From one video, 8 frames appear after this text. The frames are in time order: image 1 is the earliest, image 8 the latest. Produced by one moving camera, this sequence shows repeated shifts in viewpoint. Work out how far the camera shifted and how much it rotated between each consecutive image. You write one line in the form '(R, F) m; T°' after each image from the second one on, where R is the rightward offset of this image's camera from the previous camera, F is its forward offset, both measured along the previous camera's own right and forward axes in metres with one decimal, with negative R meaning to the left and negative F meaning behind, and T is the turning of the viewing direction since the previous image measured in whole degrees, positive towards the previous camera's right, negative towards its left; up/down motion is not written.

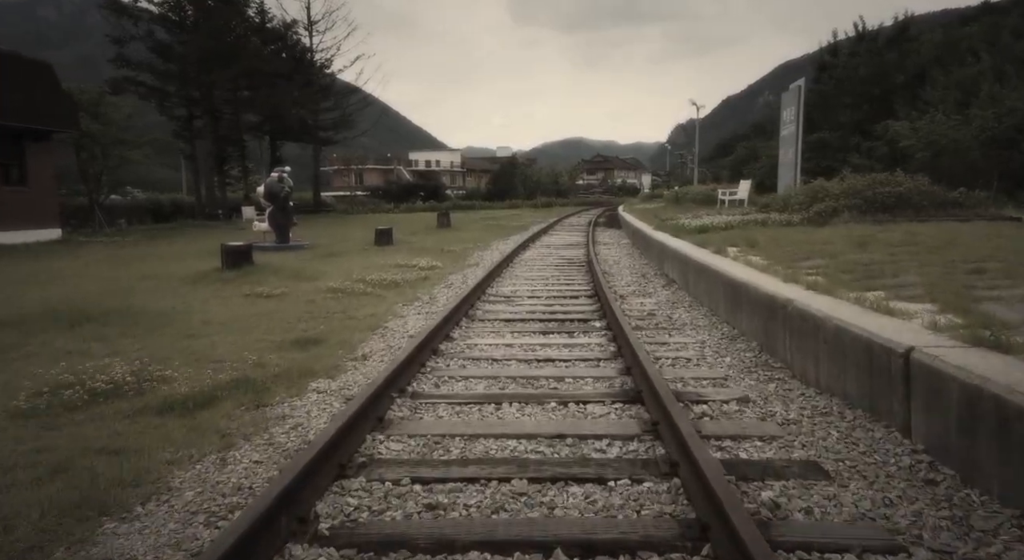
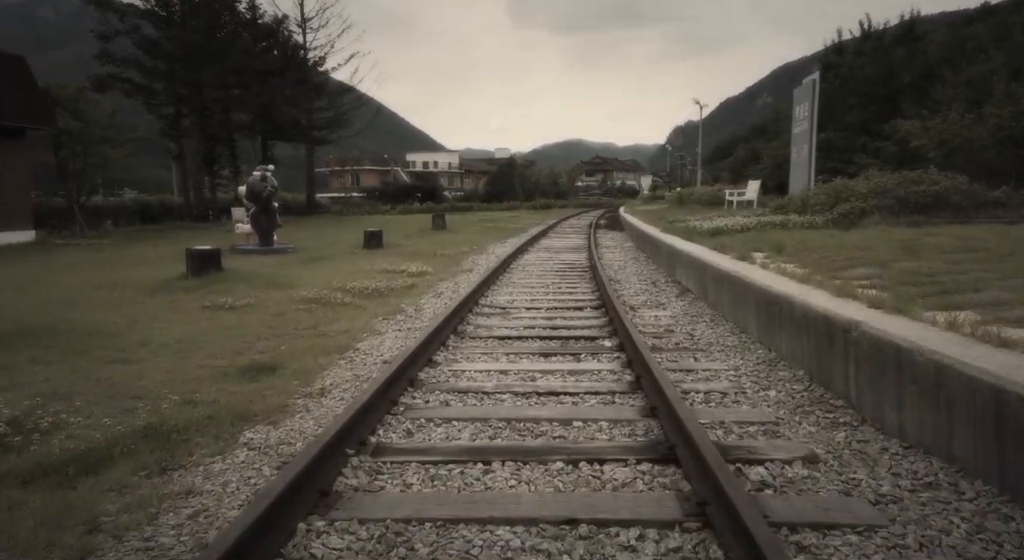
(0.0, +1.1) m; 0°
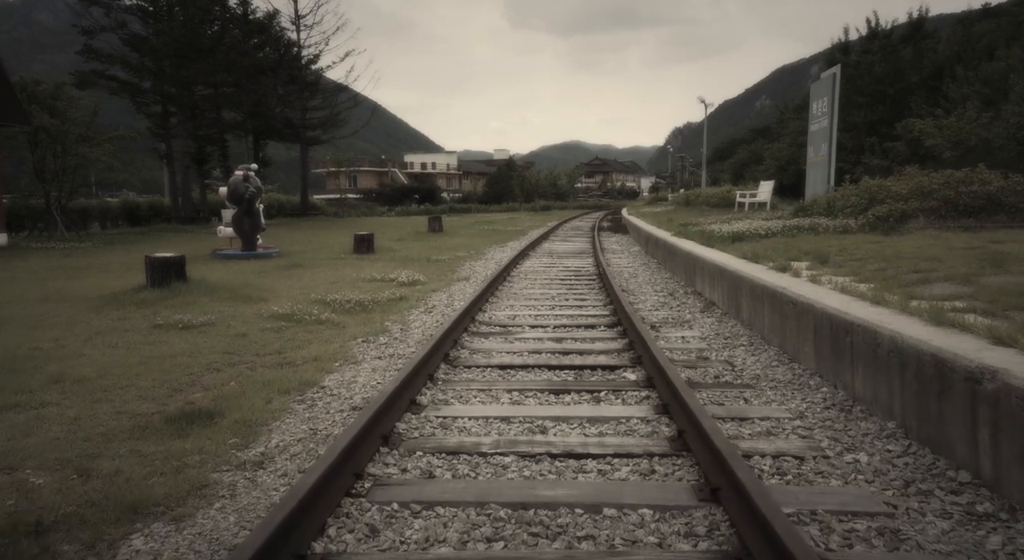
(0.0, +1.1) m; 0°
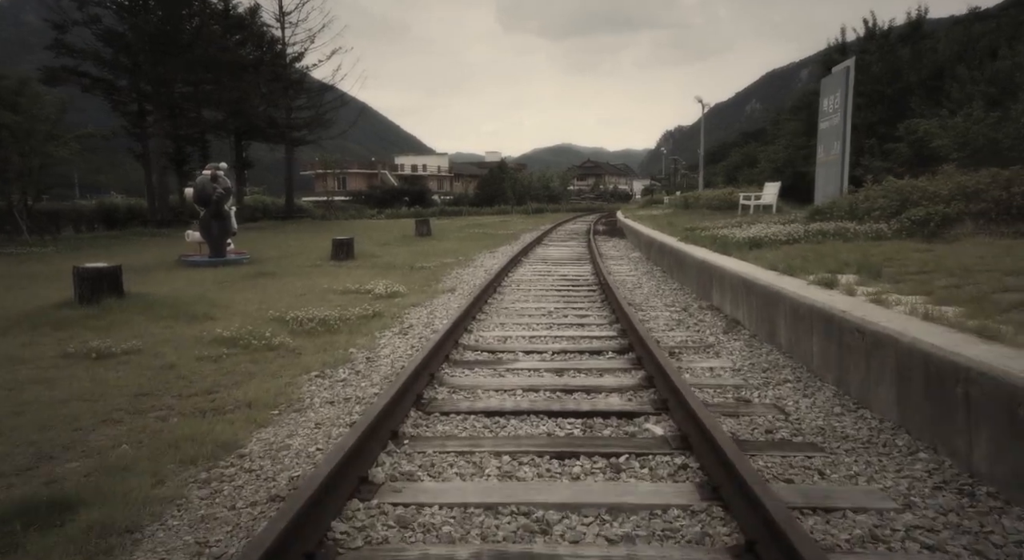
(0.0, +1.2) m; +1°
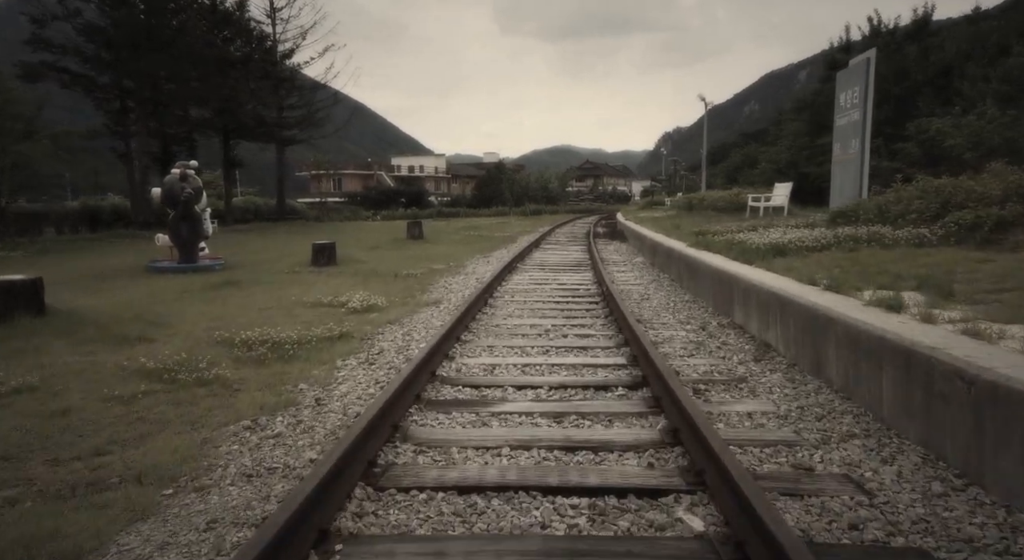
(+0.1, +1.1) m; 0°
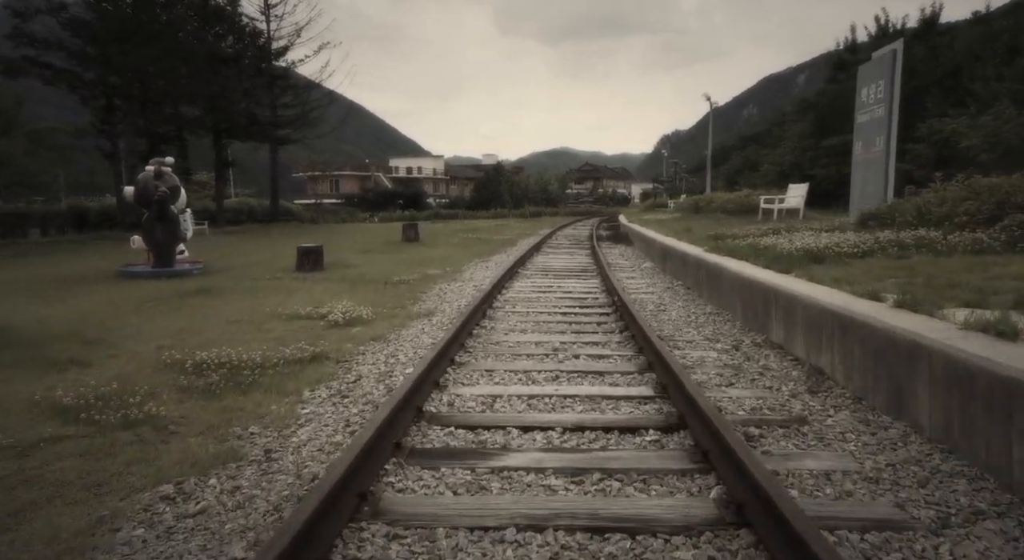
(0.0, +1.0) m; 0°
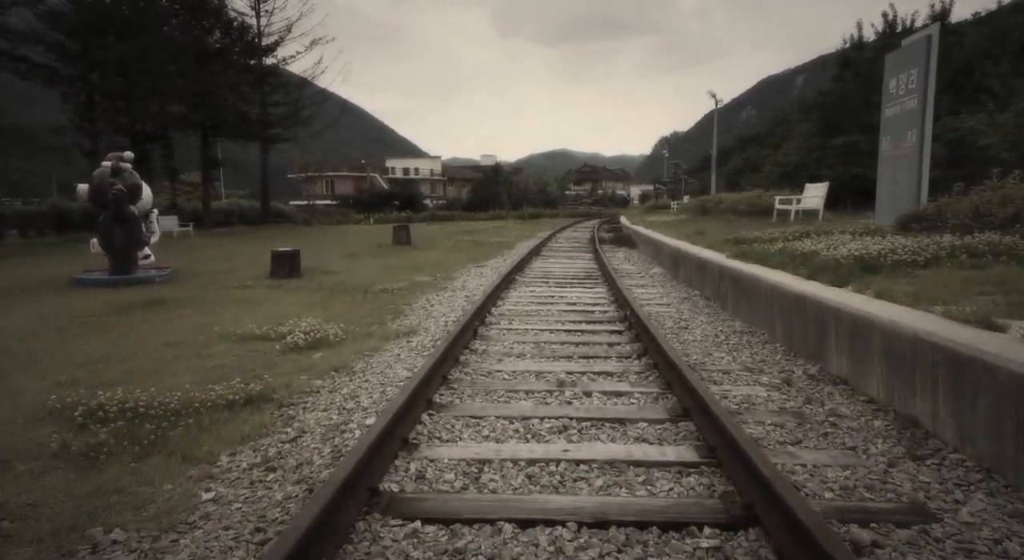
(0.0, +1.3) m; 0°
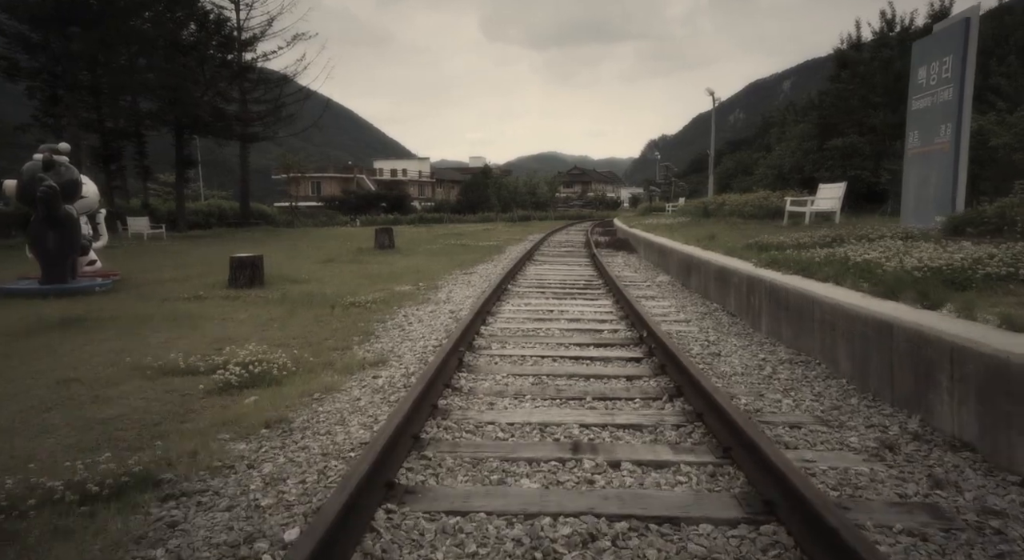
(0.0, +1.4) m; +1°
